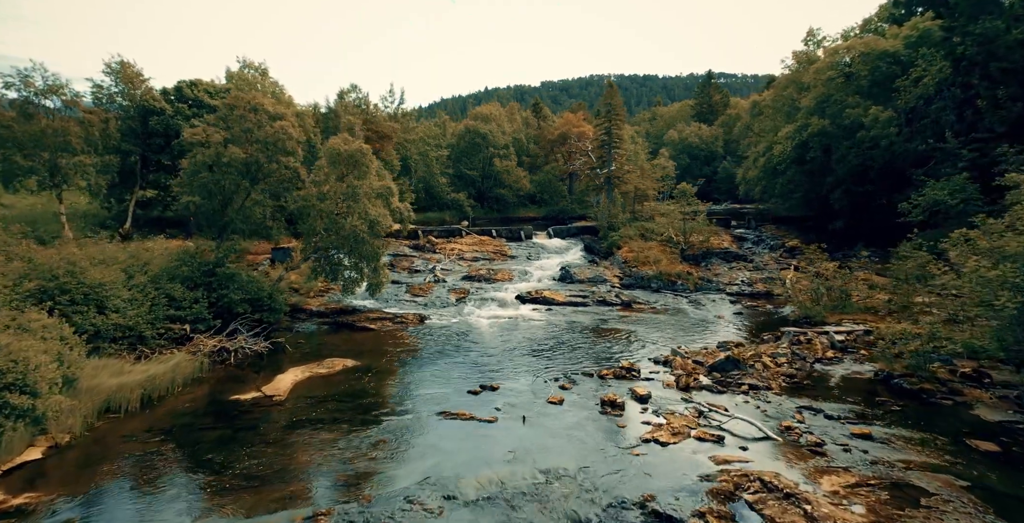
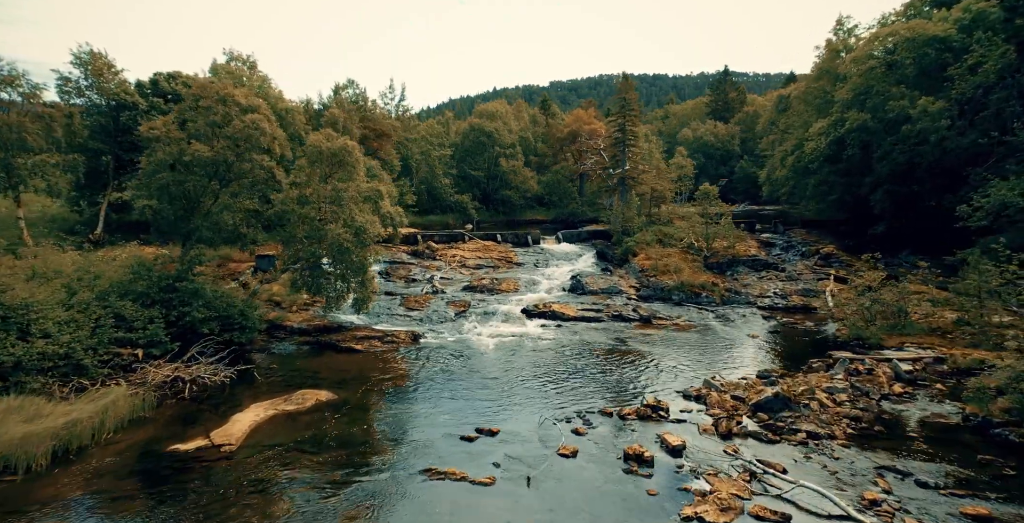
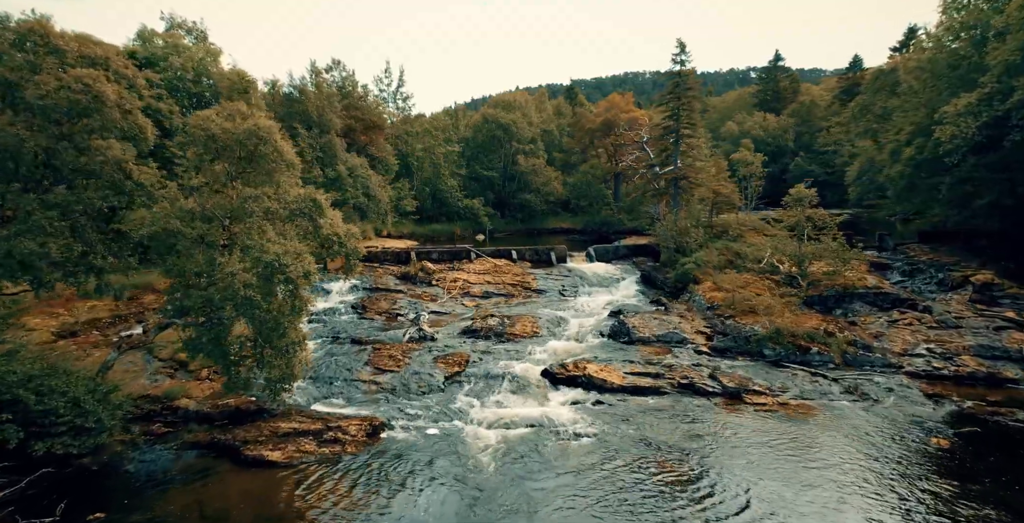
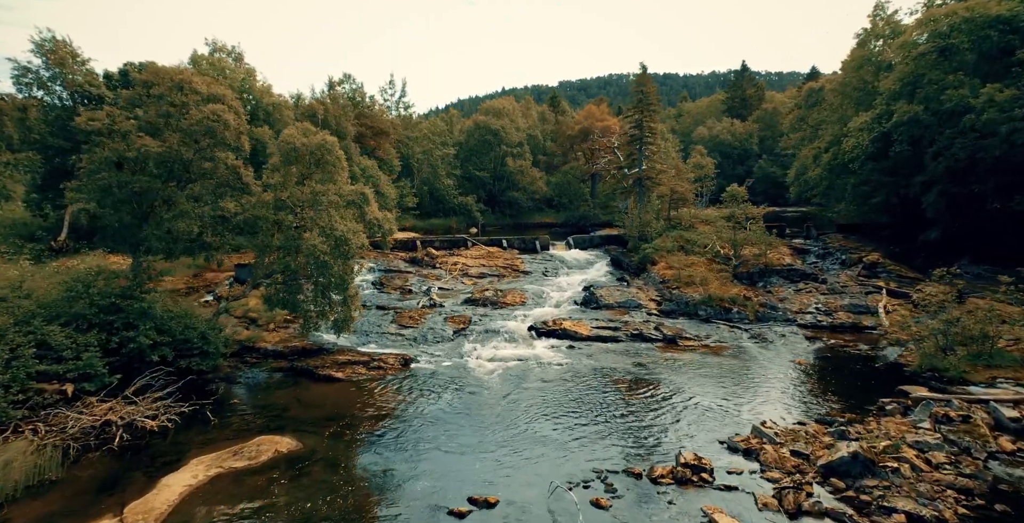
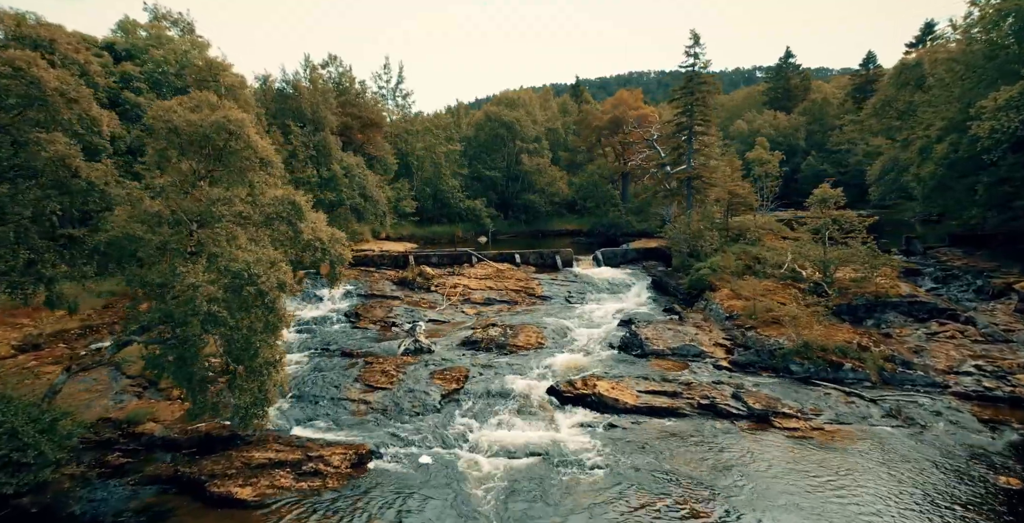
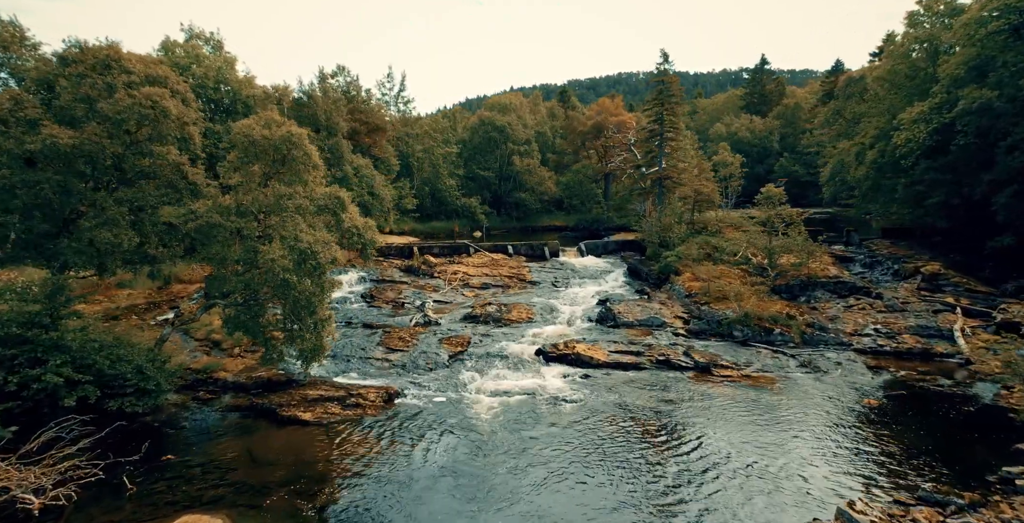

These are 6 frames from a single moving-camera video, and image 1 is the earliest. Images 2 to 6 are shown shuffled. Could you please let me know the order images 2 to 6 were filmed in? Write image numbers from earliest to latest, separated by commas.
2, 4, 6, 3, 5
